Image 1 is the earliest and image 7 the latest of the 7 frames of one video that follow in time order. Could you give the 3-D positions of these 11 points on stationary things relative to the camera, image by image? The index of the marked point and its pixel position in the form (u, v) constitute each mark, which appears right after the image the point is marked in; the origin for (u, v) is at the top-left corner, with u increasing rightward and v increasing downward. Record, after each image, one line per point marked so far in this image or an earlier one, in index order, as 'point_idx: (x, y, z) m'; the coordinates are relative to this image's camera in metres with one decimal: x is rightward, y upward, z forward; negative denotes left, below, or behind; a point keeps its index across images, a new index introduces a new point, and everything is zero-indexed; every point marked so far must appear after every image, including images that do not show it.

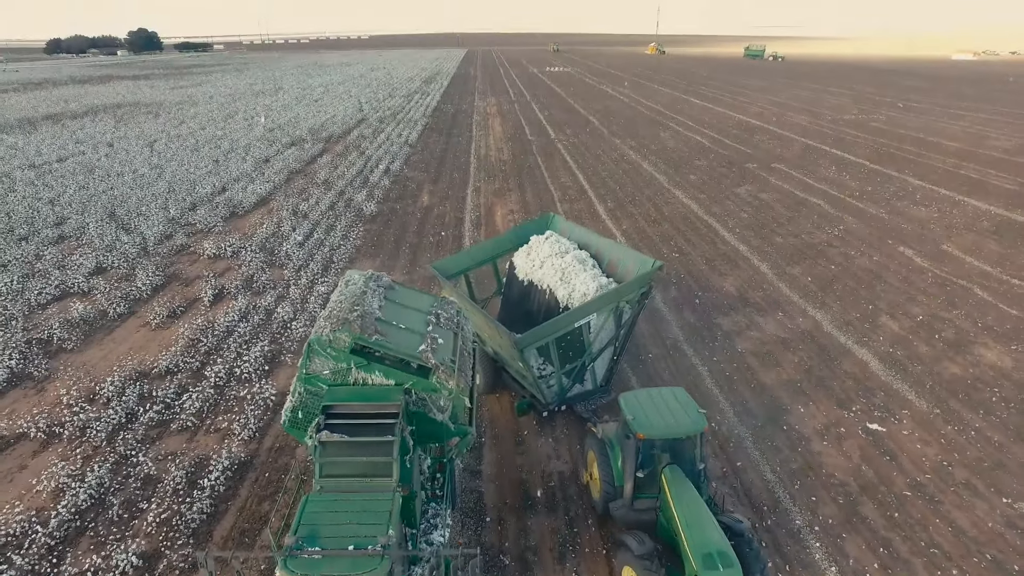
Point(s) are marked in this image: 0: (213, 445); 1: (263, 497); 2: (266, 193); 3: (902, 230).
0: (-3.7, -1.9, +8.1) m
1: (-2.8, -2.3, +7.3) m
2: (-7.4, +2.9, +19.9) m
3: (+10.0, +1.5, +16.7) m
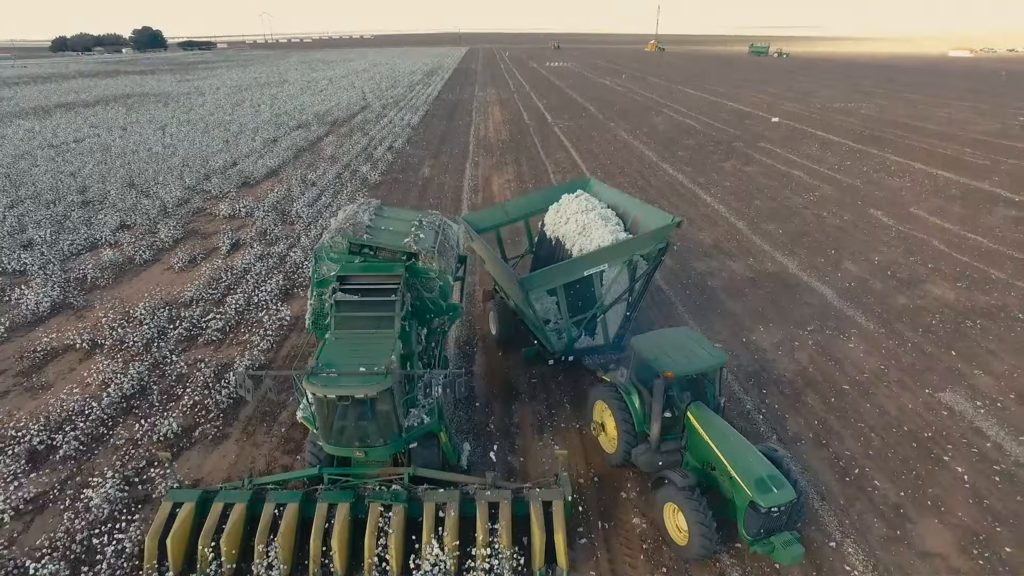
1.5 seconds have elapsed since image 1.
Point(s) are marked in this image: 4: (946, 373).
0: (-3.9, -0.9, +9.2) m
1: (-2.9, -1.3, +8.3) m
2: (-7.6, +3.9, +21.0) m
3: (+9.9, +2.5, +17.7) m
4: (+5.8, -1.1, +8.7) m
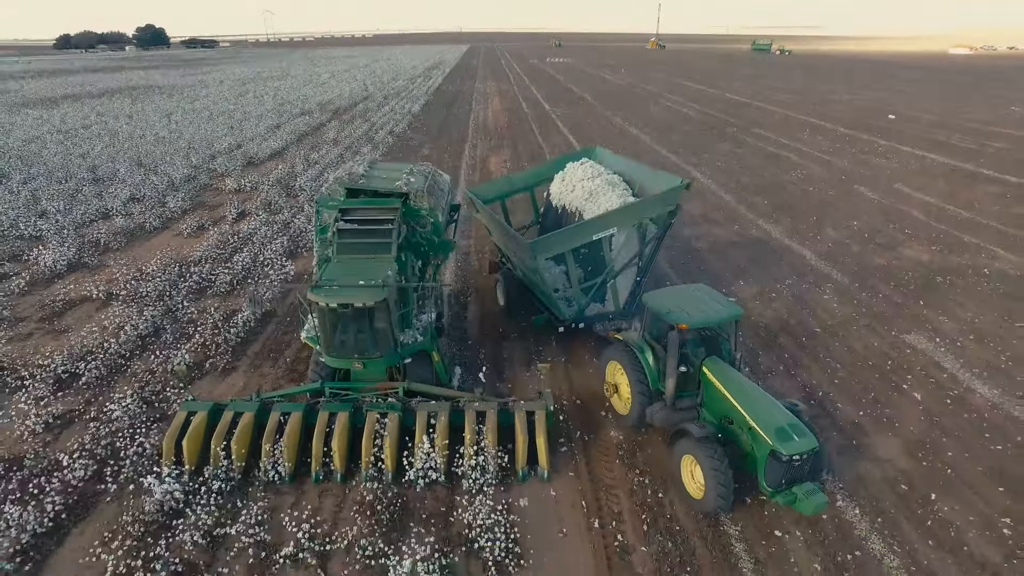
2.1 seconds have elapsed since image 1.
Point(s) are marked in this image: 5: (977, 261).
0: (-4.0, -0.2, +9.8) m
1: (-3.1, -0.6, +8.9) m
2: (-7.6, +4.6, +21.5) m
3: (+9.8, +3.2, +18.3) m
4: (+5.7, -0.5, +9.2) m
5: (+8.2, +0.5, +11.4) m
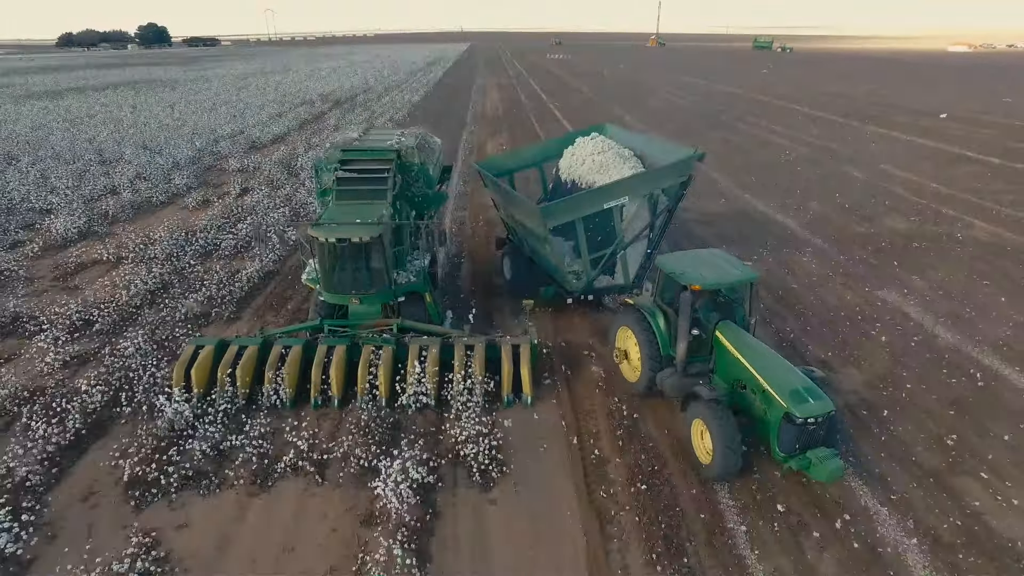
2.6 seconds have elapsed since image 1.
0: (-4.1, +0.4, +10.2) m
1: (-3.2, 0.0, +9.3) m
2: (-7.7, +5.2, +22.0) m
3: (+9.7, +3.8, +18.7) m
4: (+5.5, +0.1, +9.6) m
5: (+8.0, +1.0, +11.8) m
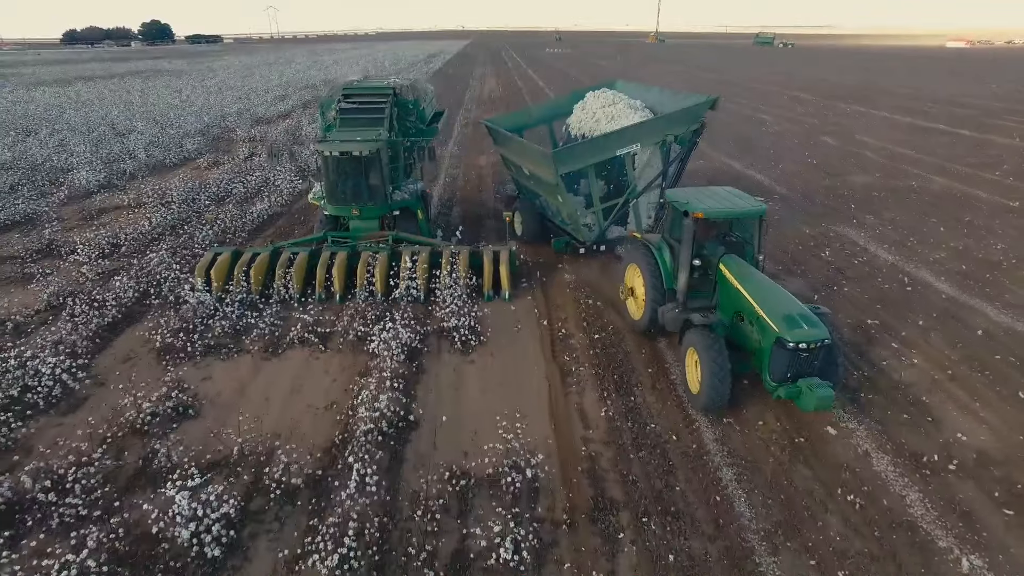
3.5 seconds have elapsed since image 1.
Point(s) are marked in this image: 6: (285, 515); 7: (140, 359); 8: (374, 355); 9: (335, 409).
0: (-4.3, +1.4, +11.1) m
1: (-3.4, +1.0, +10.3) m
2: (-7.9, +6.2, +22.9) m
3: (+9.5, +4.8, +19.6) m
4: (+5.3, +1.1, +10.5) m
5: (+7.8, +2.0, +12.7) m
6: (-1.4, -1.4, +4.1) m
7: (-3.5, -0.6, +6.2) m
8: (-1.3, -0.6, +6.1) m
9: (-1.4, -1.0, +5.2) m
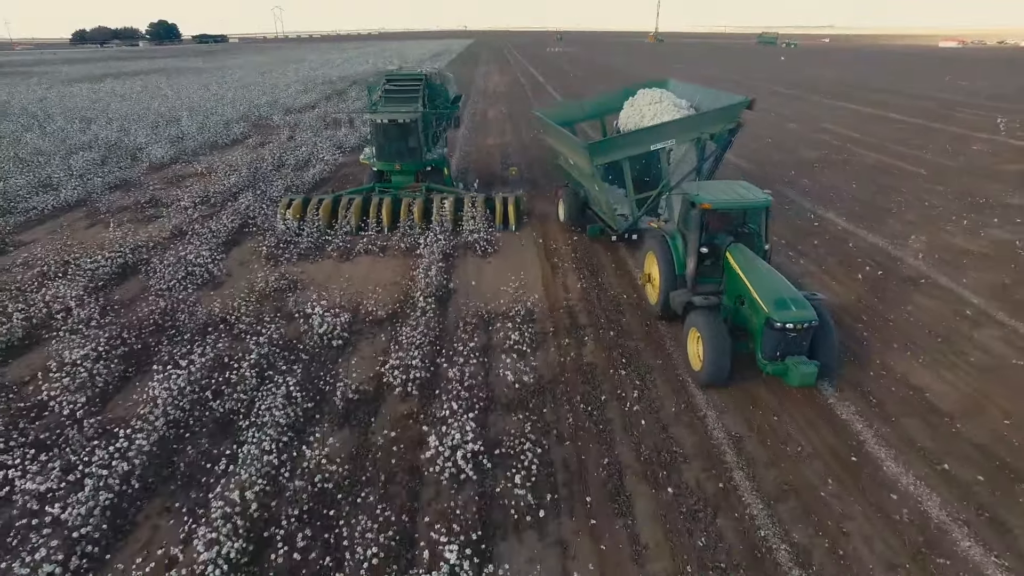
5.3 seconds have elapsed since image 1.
0: (-4.3, +2.4, +13.7) m
1: (-3.3, +2.1, +12.8) m
2: (-7.8, +7.2, +25.5) m
3: (+9.6, +5.8, +22.1) m
4: (+5.4, +2.1, +13.0) m
5: (+7.9, +3.0, +15.2) m
6: (-1.4, -0.4, +6.7) m
7: (-3.4, +0.4, +8.7) m
8: (-1.2, +0.4, +8.6) m
9: (-1.3, +0.1, +7.8) m
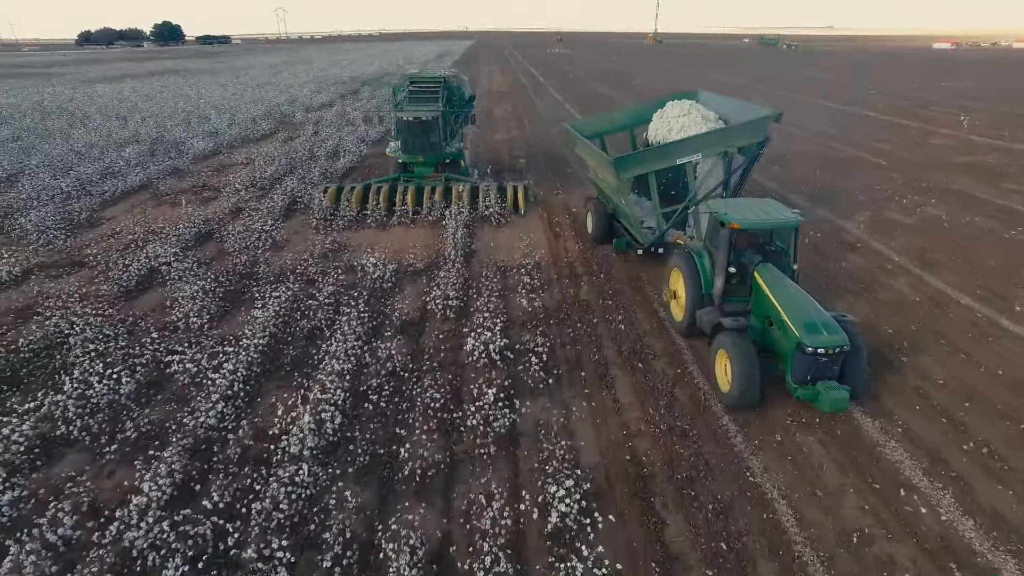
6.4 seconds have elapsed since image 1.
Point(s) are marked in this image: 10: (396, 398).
0: (-4.1, +3.0, +15.4) m
1: (-3.2, +2.6, +14.5) m
2: (-7.6, +7.8, +27.2) m
3: (+9.7, +6.3, +23.8) m
4: (+5.6, +2.7, +14.8) m
5: (+8.1, +3.6, +17.0) m
6: (-1.2, +0.2, +8.4) m
7: (-3.3, +0.9, +10.4) m
8: (-1.1, +0.9, +10.3) m
9: (-1.2, +0.6, +9.5) m
10: (-1.0, -1.0, +5.6) m
